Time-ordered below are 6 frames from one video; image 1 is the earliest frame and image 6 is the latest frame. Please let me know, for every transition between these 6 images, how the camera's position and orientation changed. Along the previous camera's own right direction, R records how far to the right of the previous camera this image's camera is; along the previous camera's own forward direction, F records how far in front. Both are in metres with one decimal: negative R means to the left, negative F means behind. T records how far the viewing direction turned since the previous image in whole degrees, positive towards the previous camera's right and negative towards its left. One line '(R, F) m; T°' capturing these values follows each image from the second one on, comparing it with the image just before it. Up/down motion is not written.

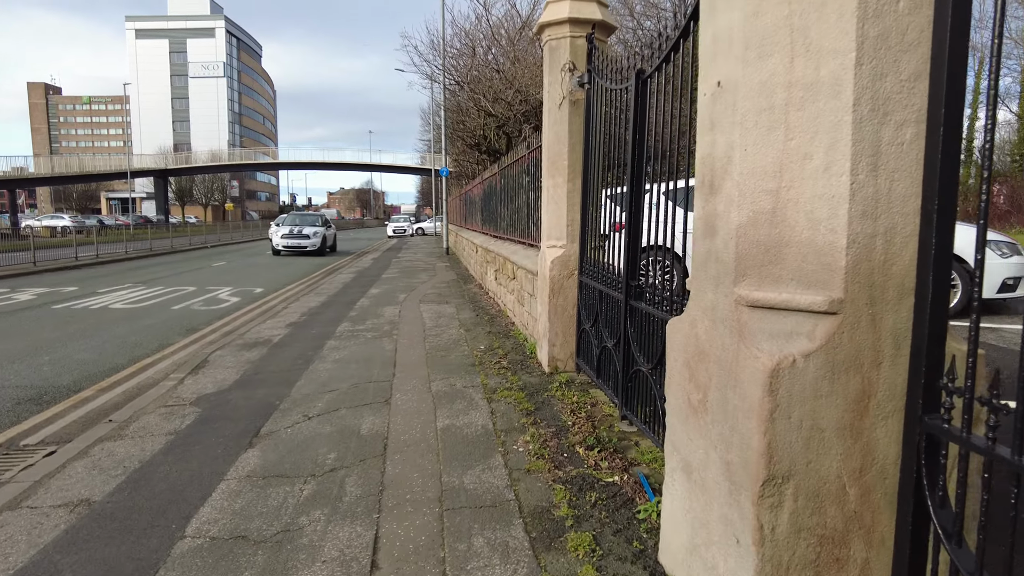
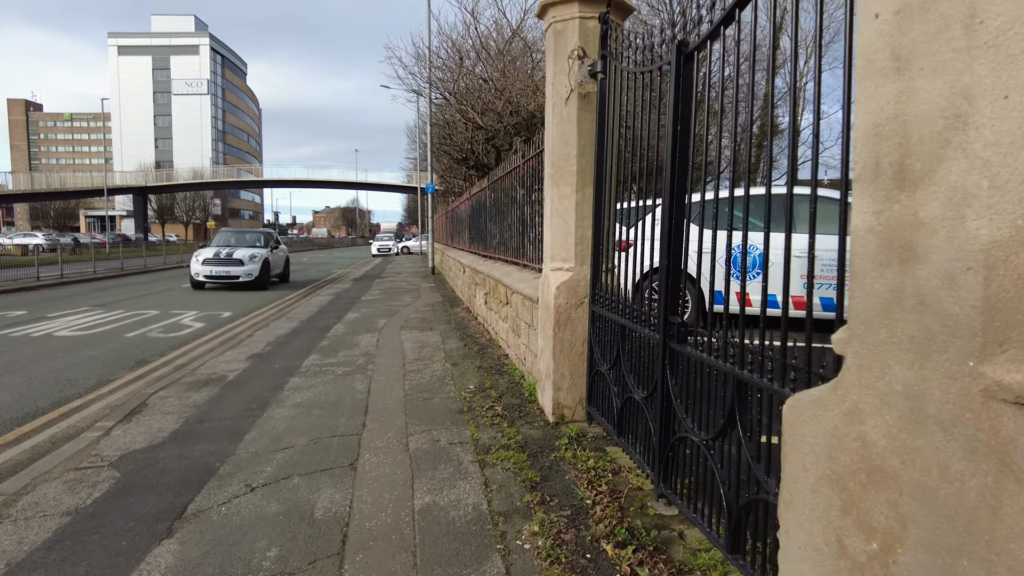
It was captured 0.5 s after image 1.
(0.0, +0.7) m; +1°
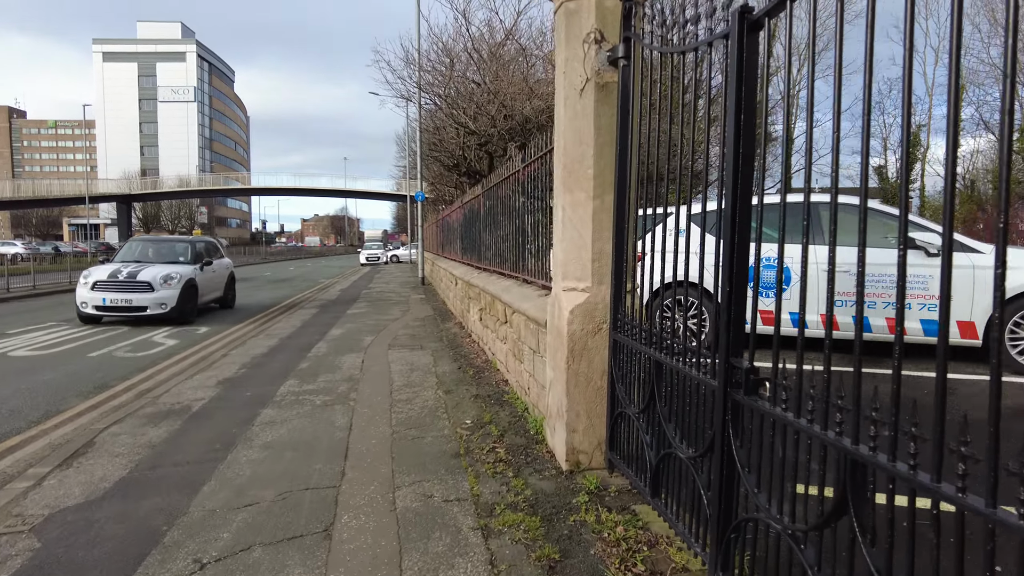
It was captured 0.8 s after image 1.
(-0.1, +0.5) m; +1°
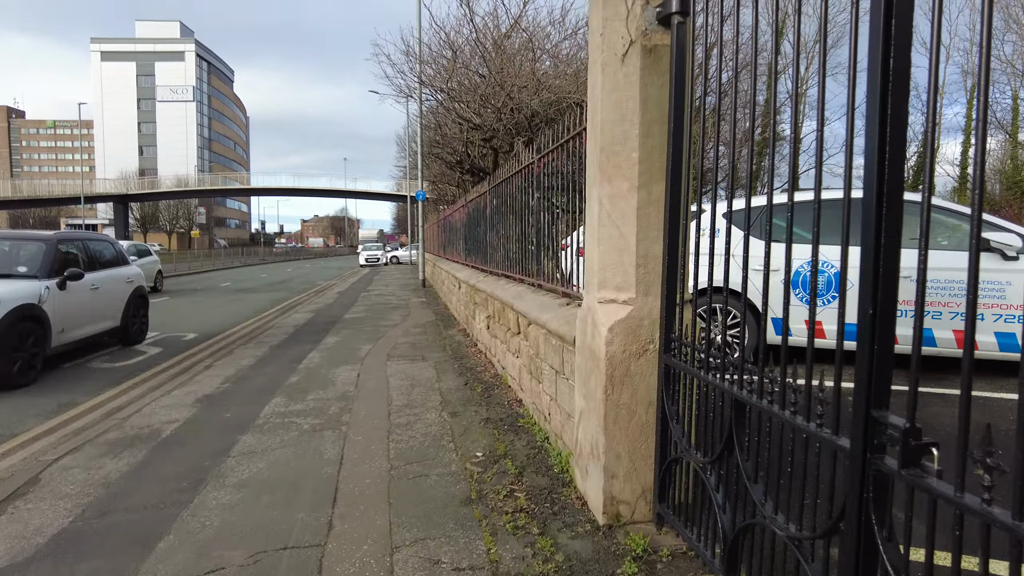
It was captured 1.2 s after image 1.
(-0.1, +0.5) m; 0°
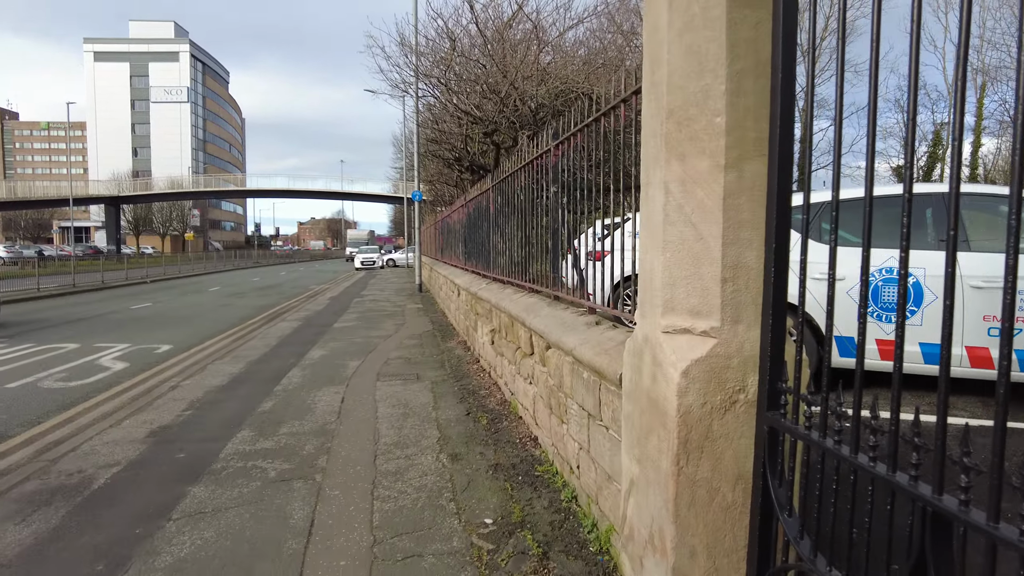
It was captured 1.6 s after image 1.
(-0.1, +0.7) m; 0°
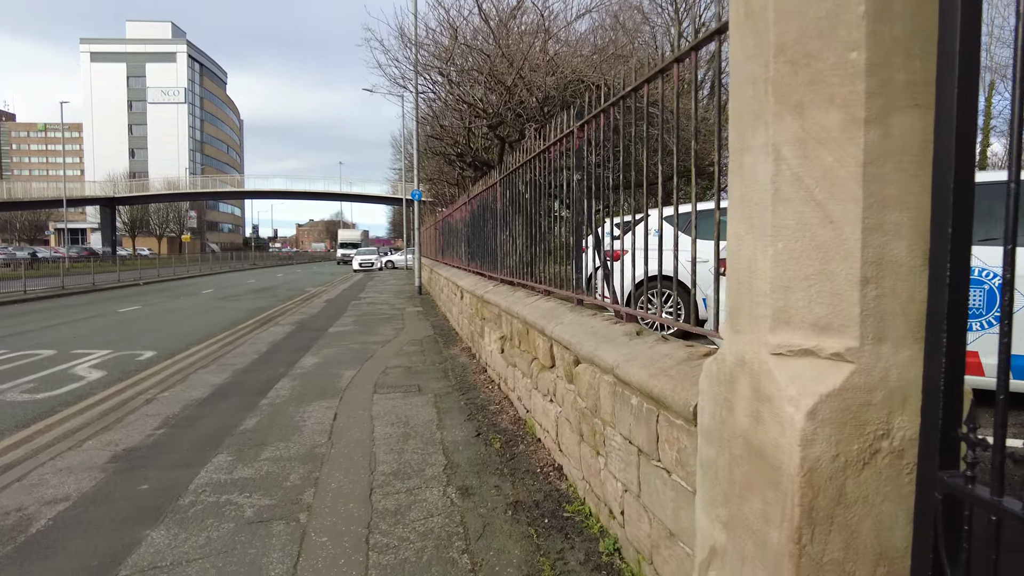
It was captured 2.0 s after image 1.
(-0.1, +0.4) m; 0°
